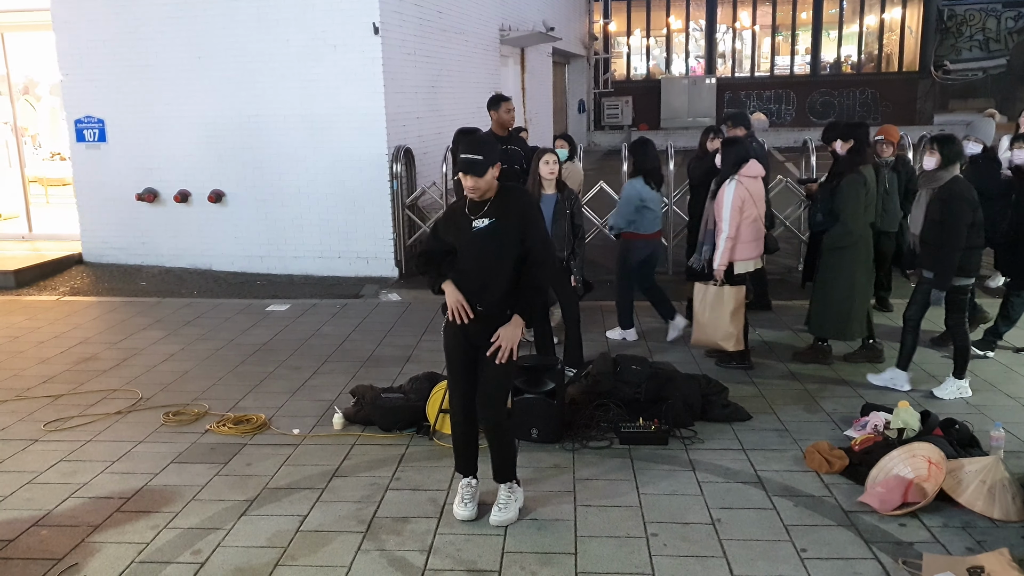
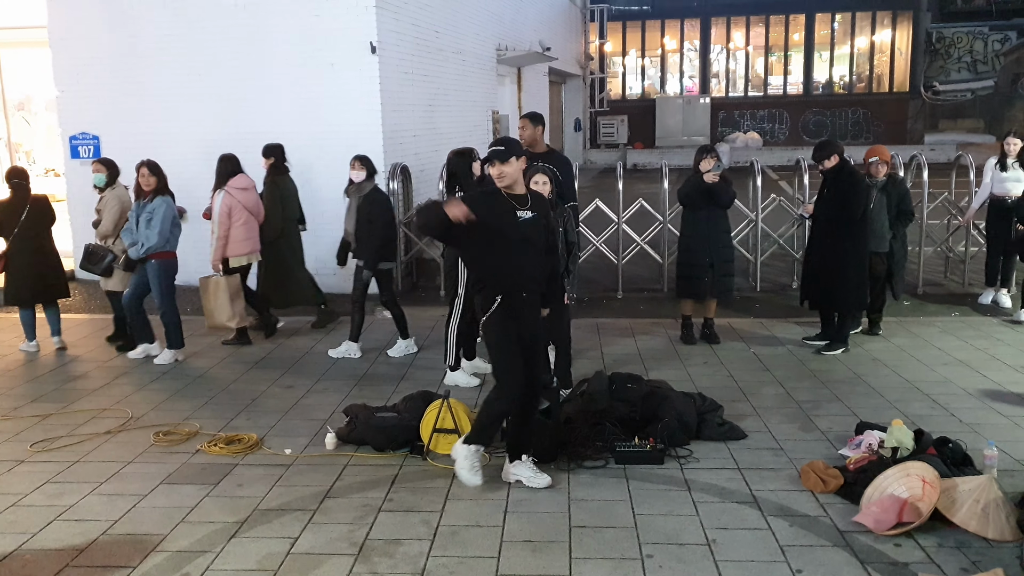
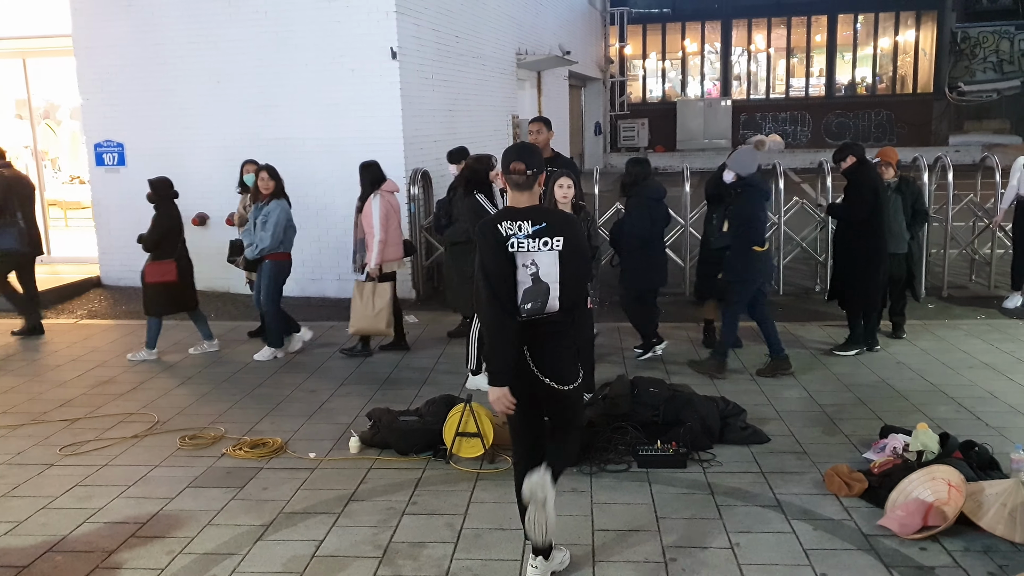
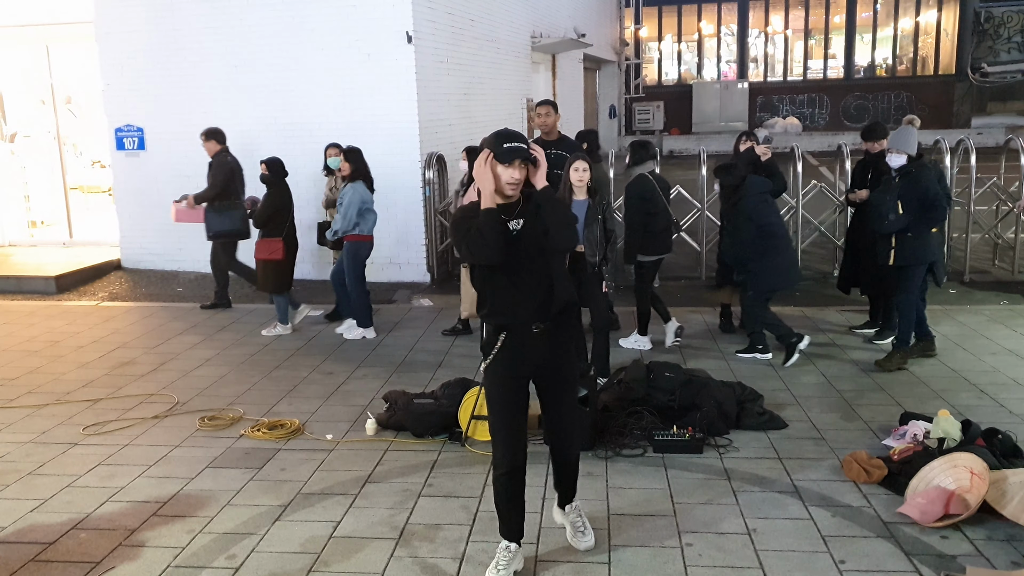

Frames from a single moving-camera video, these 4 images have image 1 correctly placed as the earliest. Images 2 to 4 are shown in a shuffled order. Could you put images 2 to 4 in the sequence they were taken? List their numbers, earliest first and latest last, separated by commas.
4, 3, 2
